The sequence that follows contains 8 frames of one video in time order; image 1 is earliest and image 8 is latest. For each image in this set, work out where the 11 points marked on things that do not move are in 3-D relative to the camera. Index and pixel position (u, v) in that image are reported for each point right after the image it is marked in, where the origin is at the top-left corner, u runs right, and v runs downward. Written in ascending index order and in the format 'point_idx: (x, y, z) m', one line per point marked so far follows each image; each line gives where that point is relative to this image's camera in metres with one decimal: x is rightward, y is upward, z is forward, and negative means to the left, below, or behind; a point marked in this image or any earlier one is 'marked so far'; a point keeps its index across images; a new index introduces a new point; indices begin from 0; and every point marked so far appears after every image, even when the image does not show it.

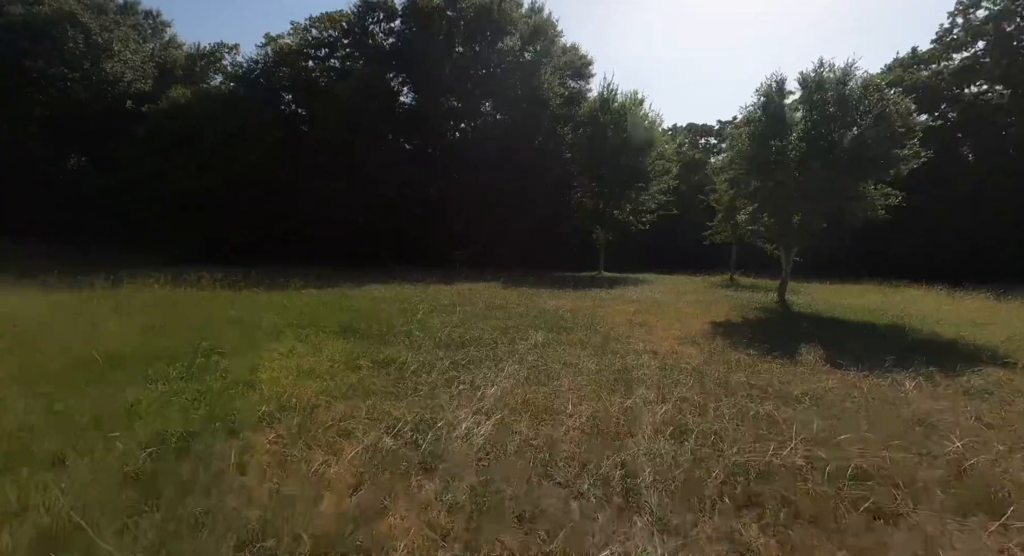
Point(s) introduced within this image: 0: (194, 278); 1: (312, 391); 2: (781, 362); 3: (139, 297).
0: (-6.3, 0.0, +9.5) m
1: (-1.5, -0.8, +3.6) m
2: (+3.0, -0.9, +5.3) m
3: (-5.5, -0.3, +7.2) m
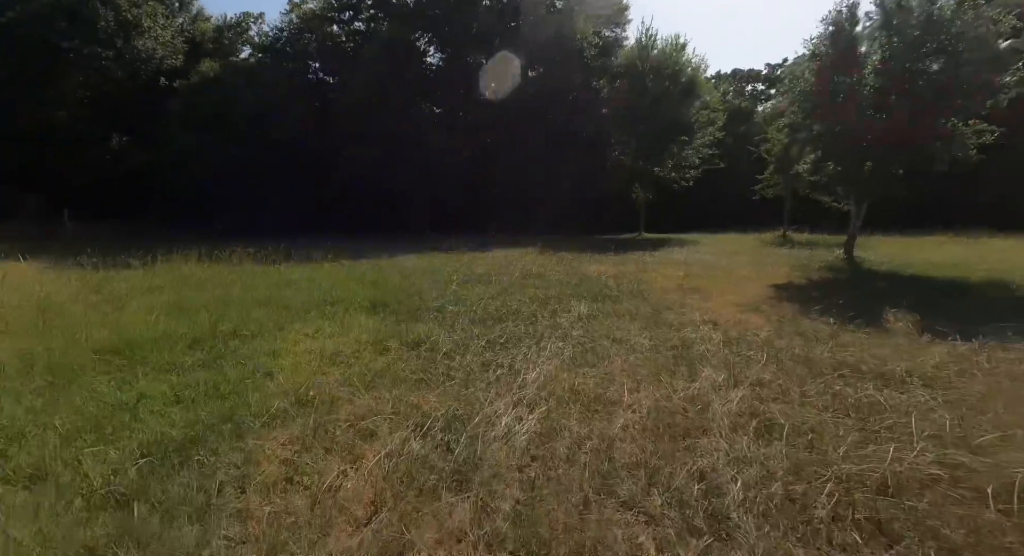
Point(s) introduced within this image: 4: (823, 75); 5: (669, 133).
0: (-5.6, +0.5, +9.4) m
1: (-1.2, -0.7, +3.2) m
2: (+3.4, -0.5, +4.6) m
3: (-5.0, 0.0, +7.1) m
4: (+6.0, +3.9, +9.3) m
5: (+6.5, +6.0, +19.9) m
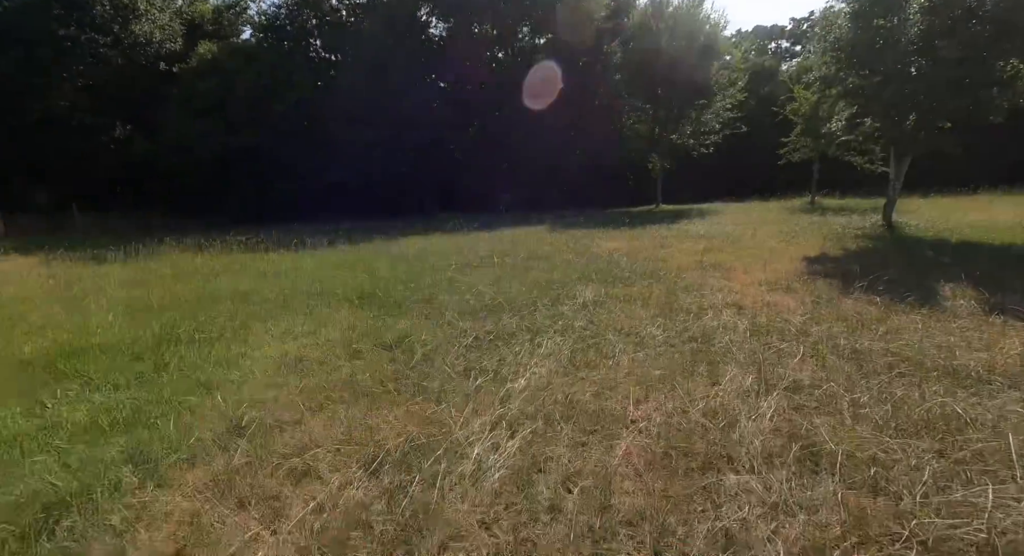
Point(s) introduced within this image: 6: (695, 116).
0: (-5.5, +0.7, +9.0) m
1: (-1.3, -0.7, +2.7) m
2: (+3.3, -0.3, +3.9) m
3: (-4.9, +0.1, +6.7) m
4: (+5.9, +4.4, +8.3) m
5: (+6.8, +7.1, +18.8) m
6: (+7.3, +6.5, +19.3) m
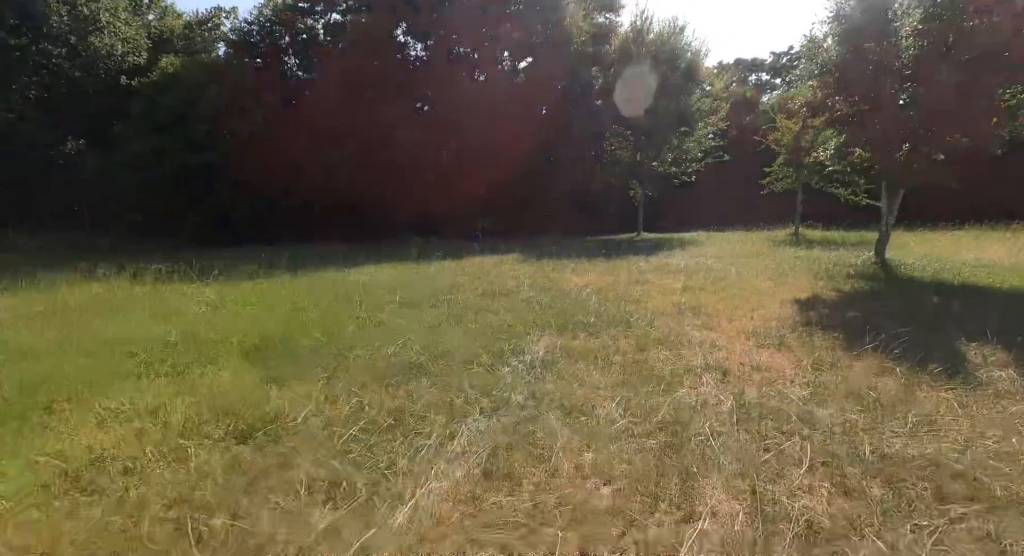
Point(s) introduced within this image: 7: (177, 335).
0: (-6.1, +0.1, +7.9) m
1: (-1.8, -0.9, +1.7) m
2: (+2.8, -0.7, +3.1) m
3: (-5.5, -0.3, +5.6) m
4: (+5.3, +3.7, +7.7) m
5: (+5.9, +5.9, +18.4) m
6: (+6.4, +5.2, +18.8) m
7: (-3.1, -0.5, +4.4) m
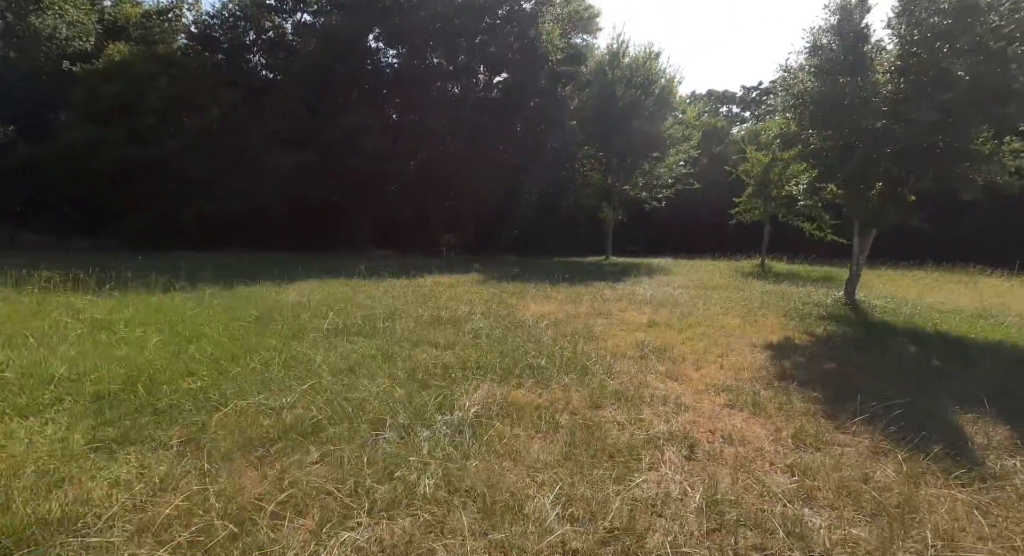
0: (-6.8, 0.0, +6.9) m
1: (-2.1, -1.1, +0.9) m
2: (+2.4, -1.1, +2.5) m
3: (-6.1, -0.4, +4.5) m
4: (+4.8, +3.1, +7.4) m
5: (+4.8, +4.9, +18.2) m
6: (+5.2, +4.2, +18.6) m
7: (-3.6, -0.6, +3.5) m
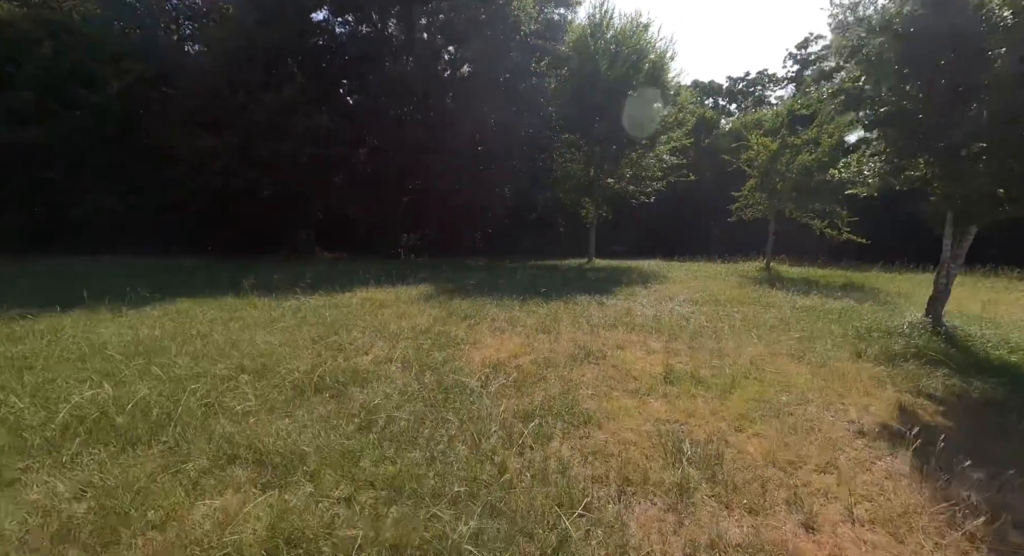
0: (-7.4, -0.3, +4.0) m
1: (-2.5, -1.3, -1.8) m
2: (+2.0, -1.3, 0.0) m
3: (-6.6, -0.6, +1.7) m
4: (+4.2, +2.9, +5.0) m
5: (+3.7, +4.7, +15.8) m
6: (+4.1, +4.0, +16.2) m
7: (-4.0, -0.9, +0.8) m
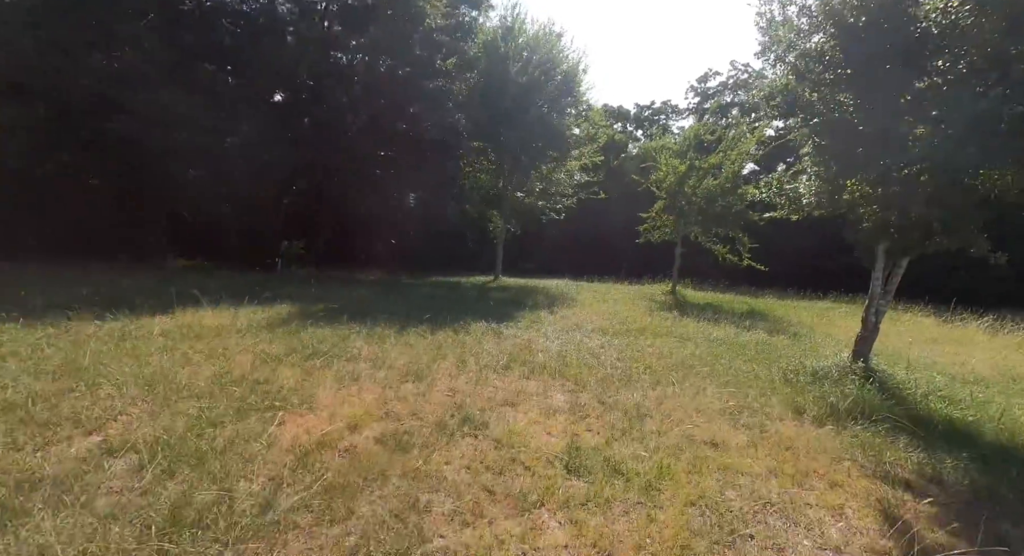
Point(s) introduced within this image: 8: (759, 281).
0: (-8.2, -0.2, +1.1) m
1: (-2.3, -1.3, -3.7) m
2: (+1.7, -1.4, -1.2) m
3: (-7.0, -0.6, -1.0) m
4: (+3.1, +2.6, +4.3) m
5: (+0.8, +4.1, +14.8) m
6: (+1.0, +3.4, +15.3) m
7: (-4.3, -0.9, -1.5) m
8: (+8.6, -0.1, +16.9) m
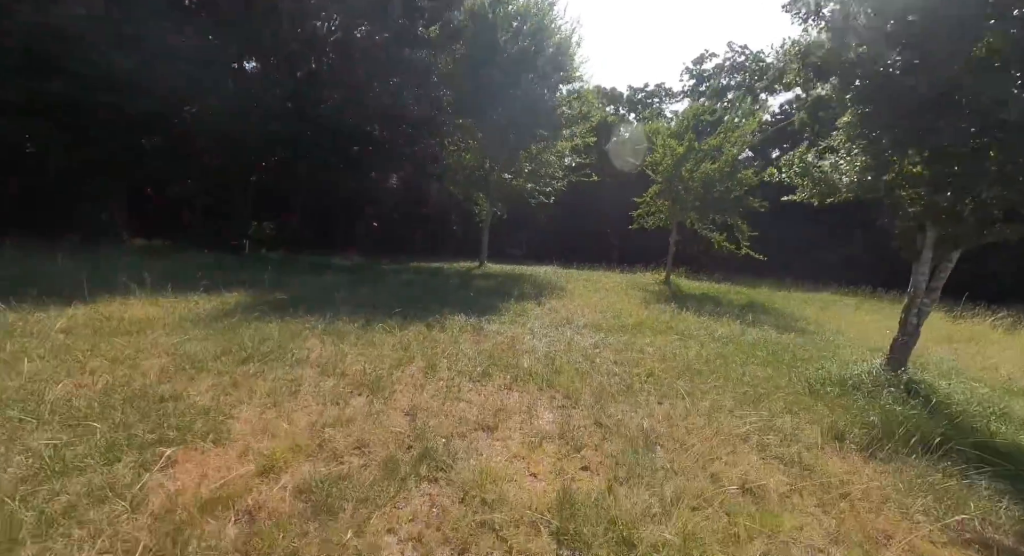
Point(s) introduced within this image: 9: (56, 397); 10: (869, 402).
0: (-8.3, -0.2, +0.1) m
1: (-2.3, -1.4, -4.6) m
2: (+1.7, -1.6, -1.9) m
3: (-7.0, -0.6, -2.0) m
4: (+3.0, +2.6, +3.4) m
5: (+0.4, +4.5, +13.9) m
6: (+0.7, +3.8, +14.4) m
7: (-4.4, -0.9, -2.4) m
8: (+8.1, +0.2, +16.2) m
9: (-2.7, -0.7, +2.9) m
10: (+2.9, -1.0, +3.9) m
